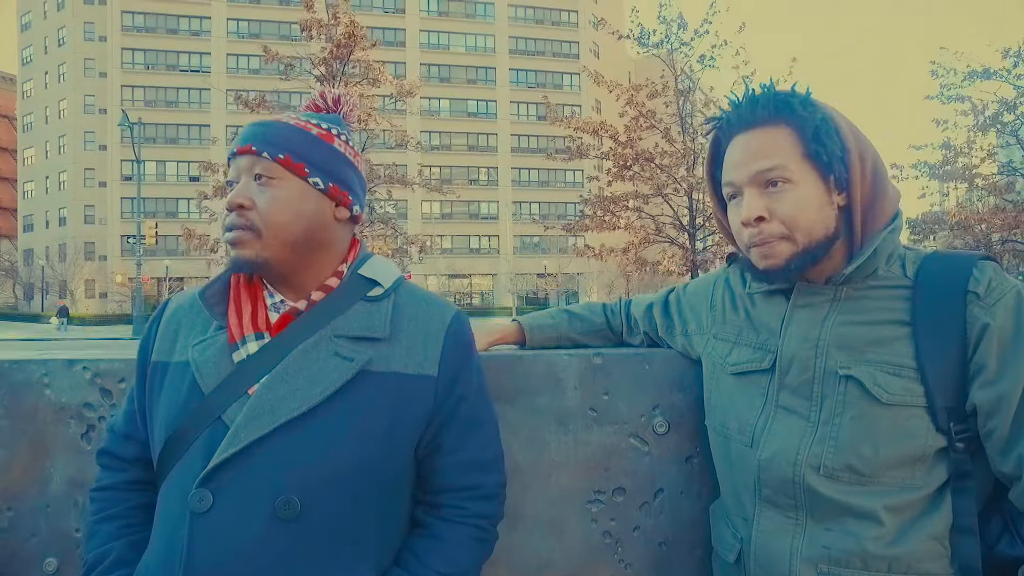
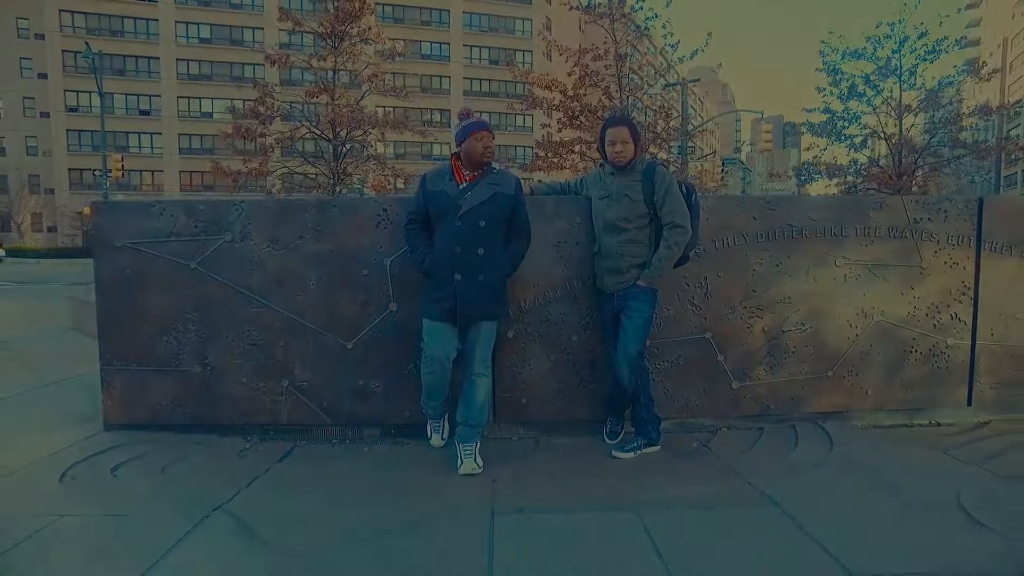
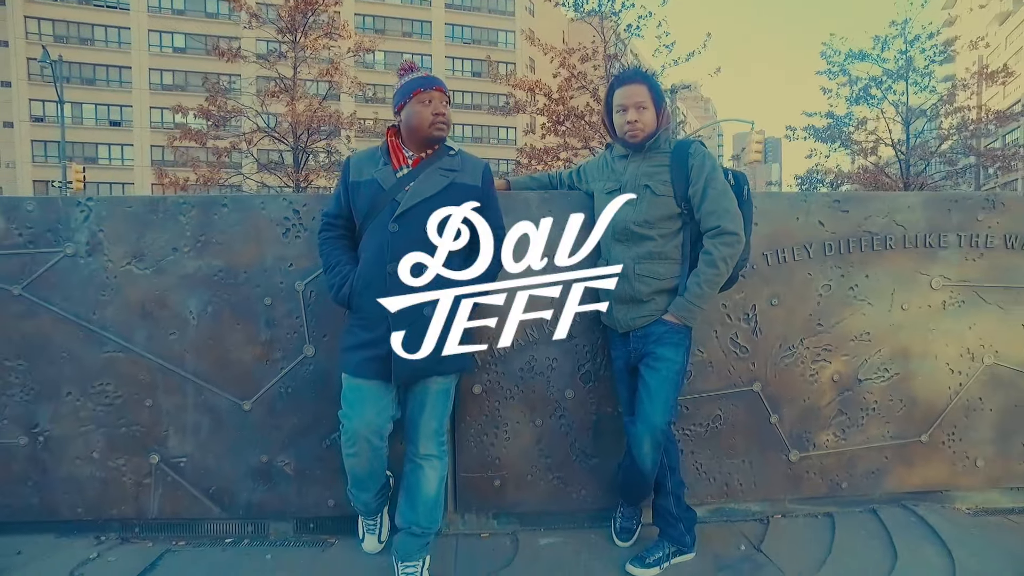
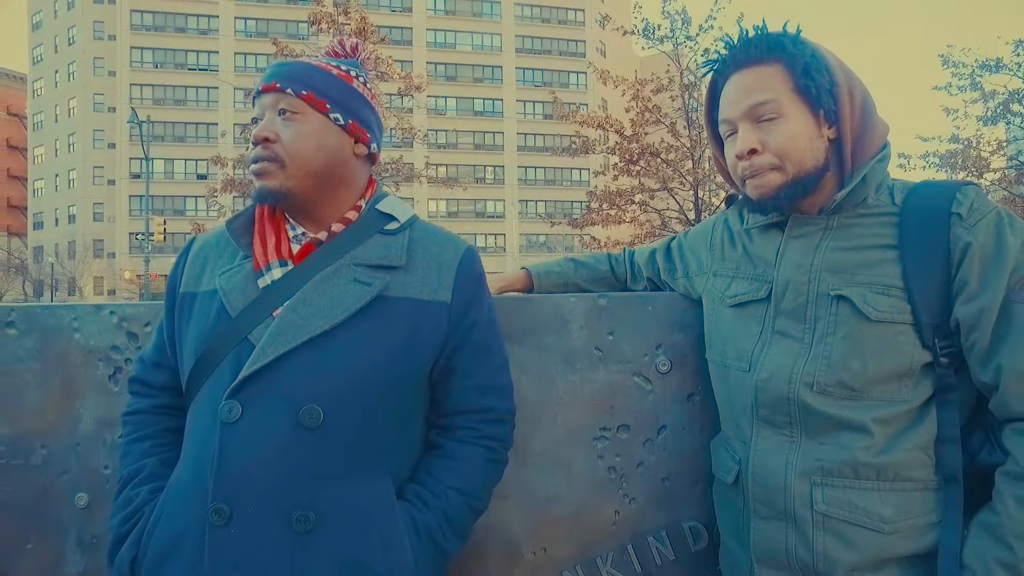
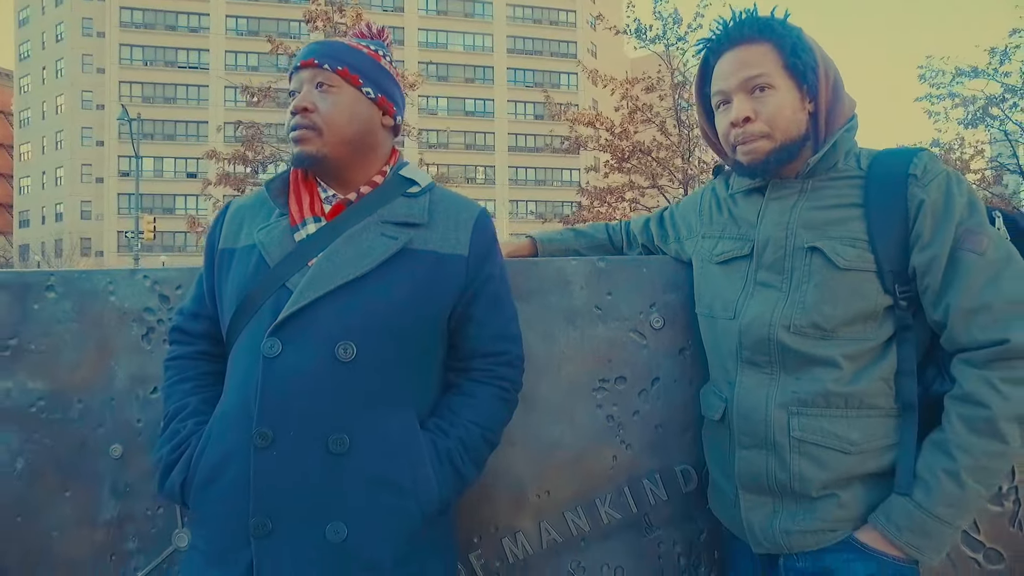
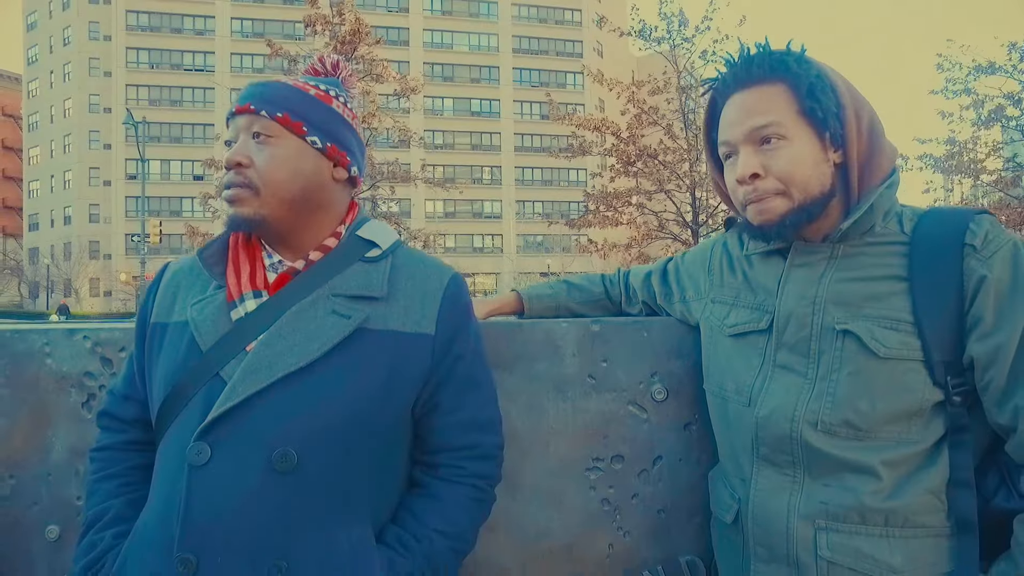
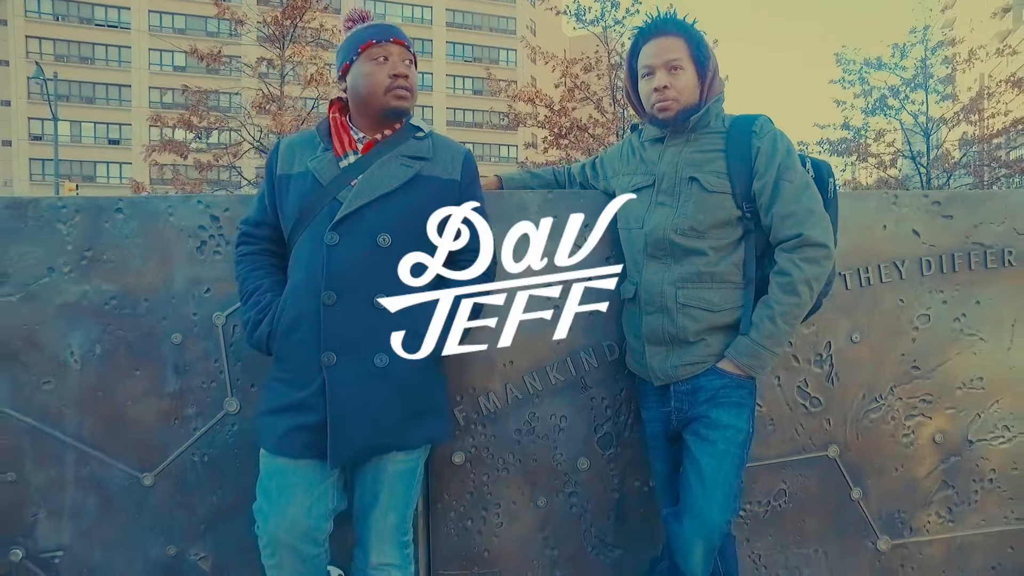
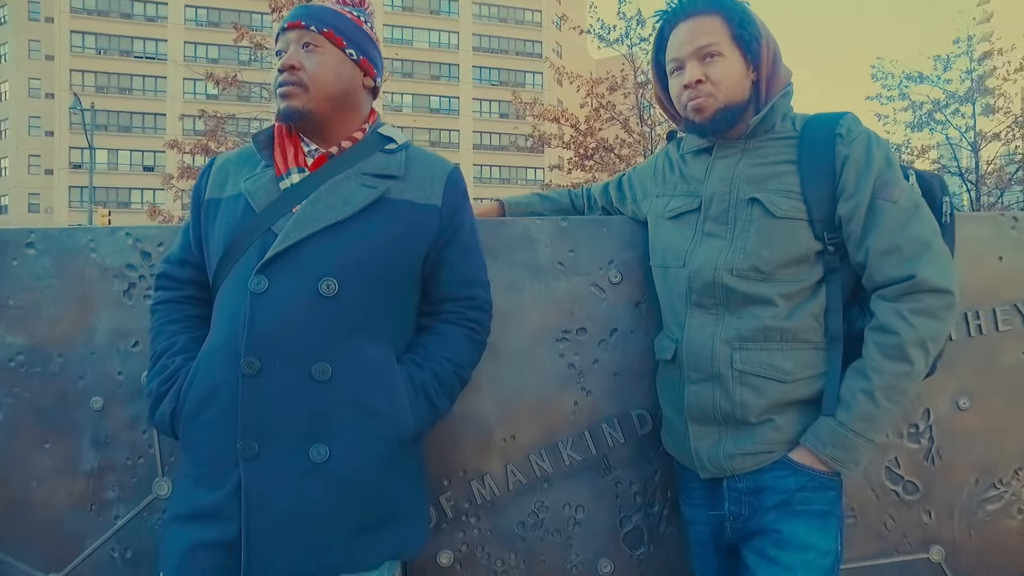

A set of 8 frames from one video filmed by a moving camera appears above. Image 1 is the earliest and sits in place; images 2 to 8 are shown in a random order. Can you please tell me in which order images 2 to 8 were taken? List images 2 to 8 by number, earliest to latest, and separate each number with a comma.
6, 4, 5, 8, 7, 3, 2
